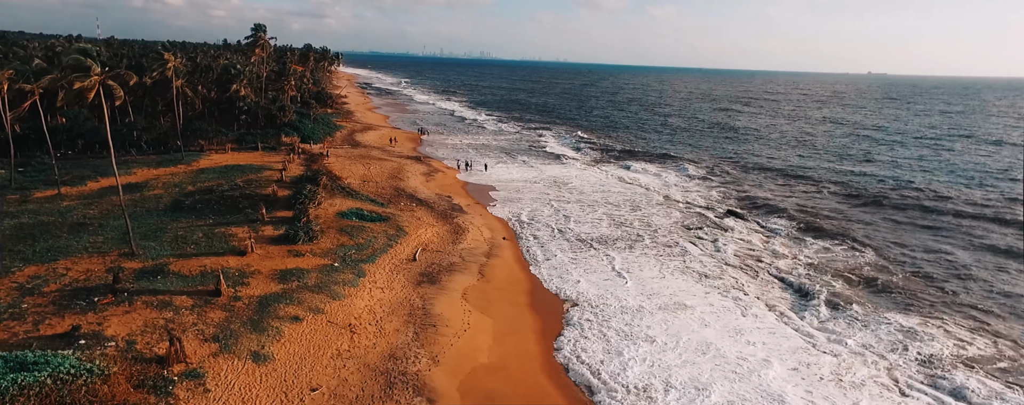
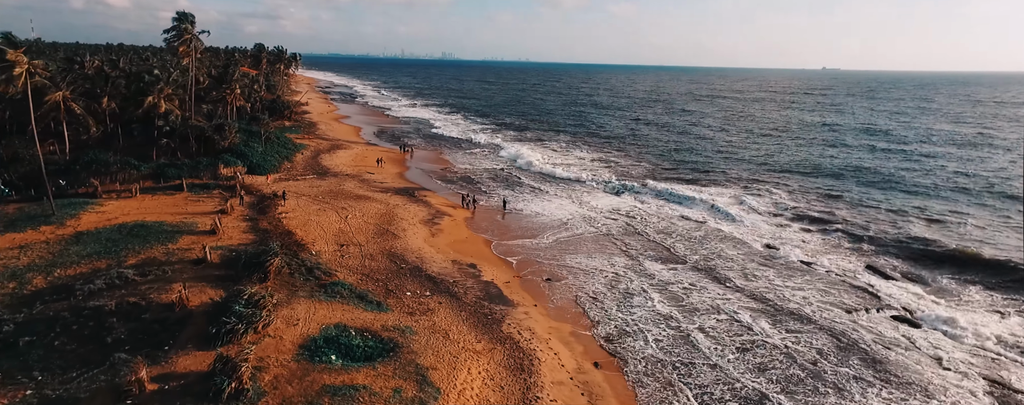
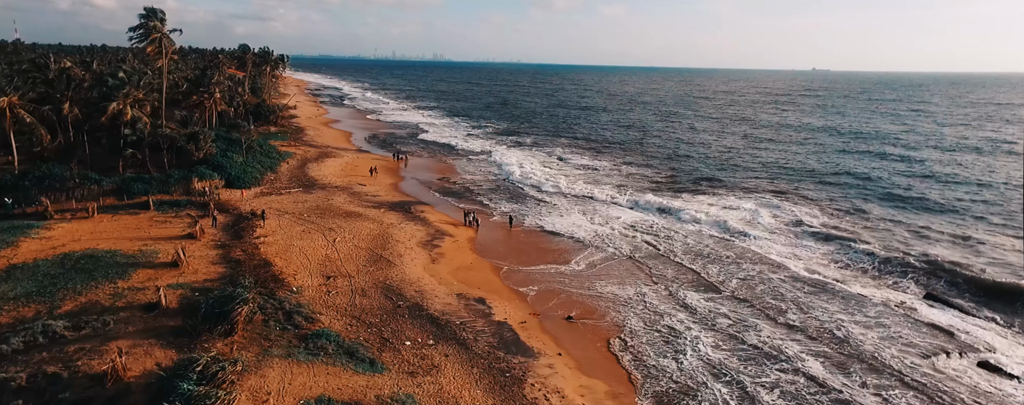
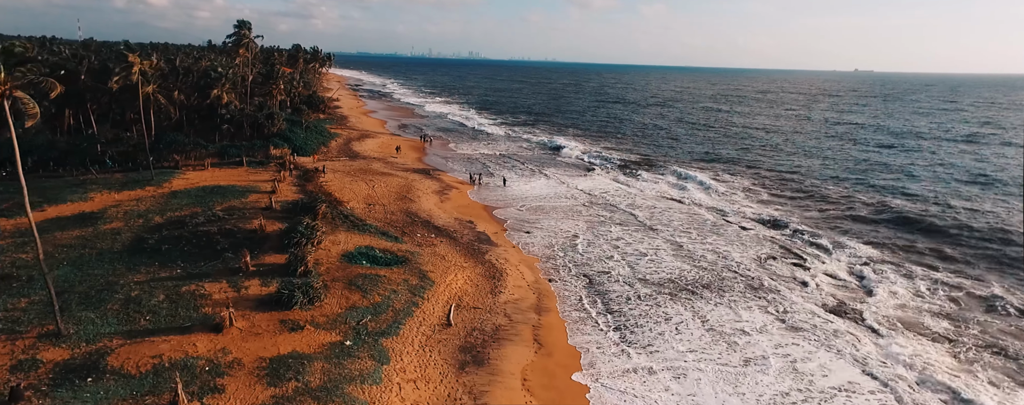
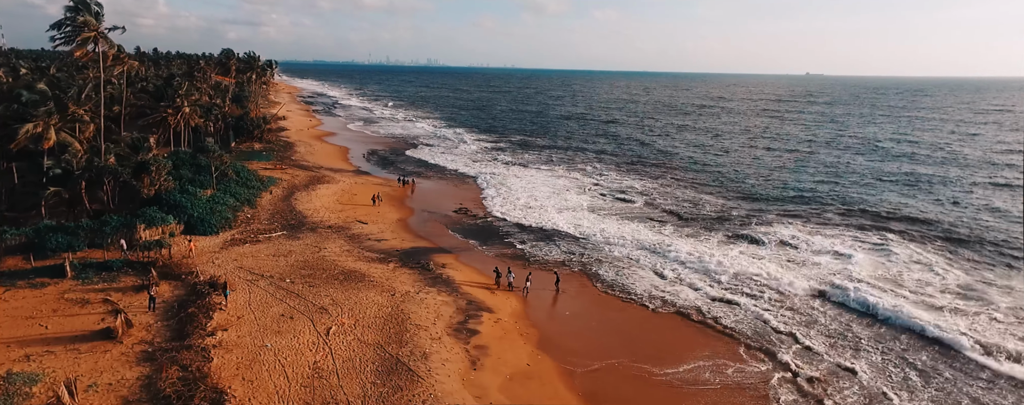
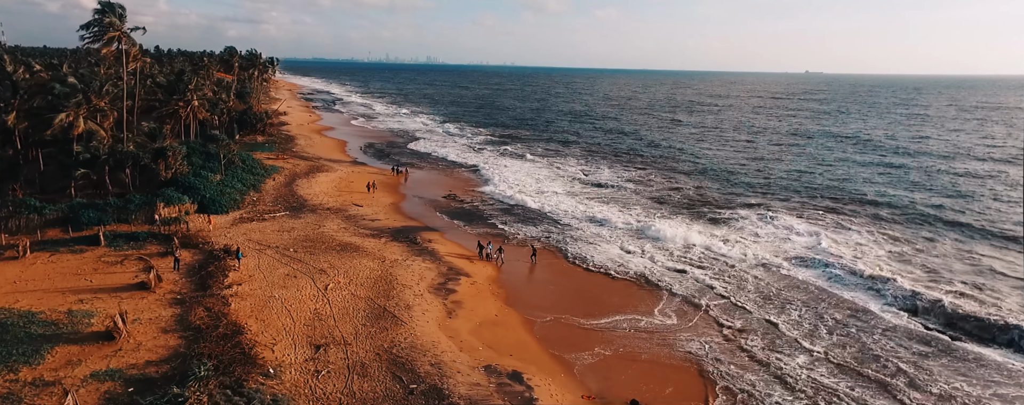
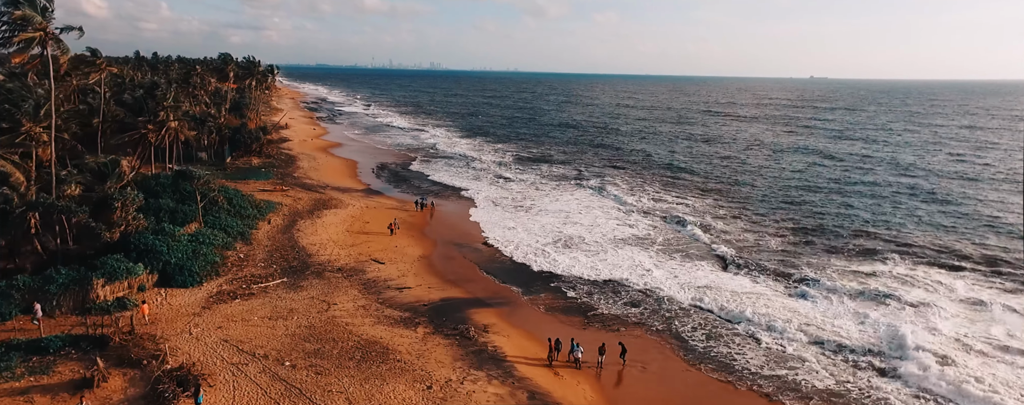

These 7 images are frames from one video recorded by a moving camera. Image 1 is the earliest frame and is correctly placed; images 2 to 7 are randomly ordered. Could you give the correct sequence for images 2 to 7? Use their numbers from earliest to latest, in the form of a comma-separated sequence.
4, 2, 3, 6, 5, 7
